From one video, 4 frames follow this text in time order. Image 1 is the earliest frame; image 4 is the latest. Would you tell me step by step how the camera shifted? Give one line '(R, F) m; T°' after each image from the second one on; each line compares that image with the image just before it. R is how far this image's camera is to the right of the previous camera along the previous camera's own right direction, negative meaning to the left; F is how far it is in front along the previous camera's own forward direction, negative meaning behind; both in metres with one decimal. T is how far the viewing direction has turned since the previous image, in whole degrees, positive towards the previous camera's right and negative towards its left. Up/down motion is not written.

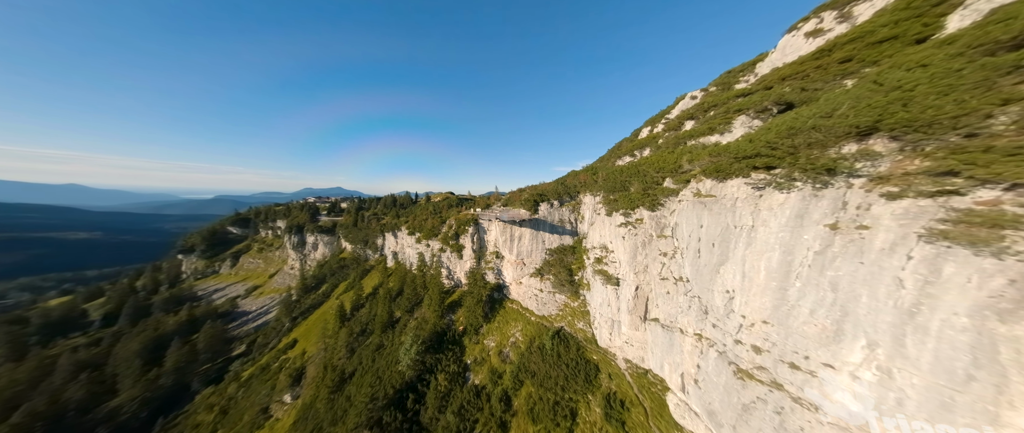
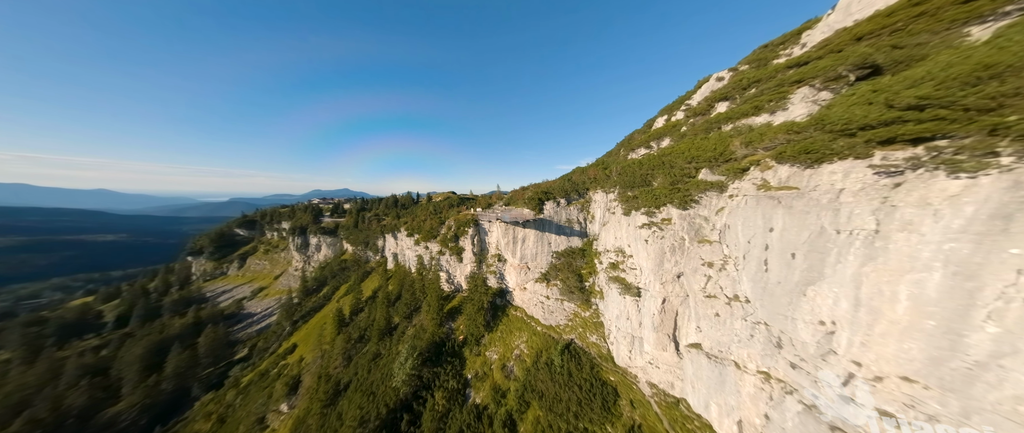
(+0.1, +3.7) m; -1°
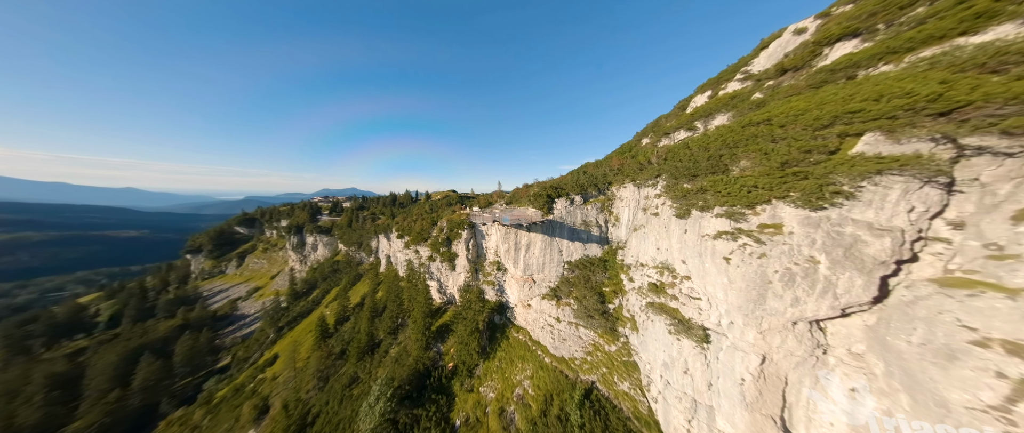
(+0.1, +8.3) m; -1°
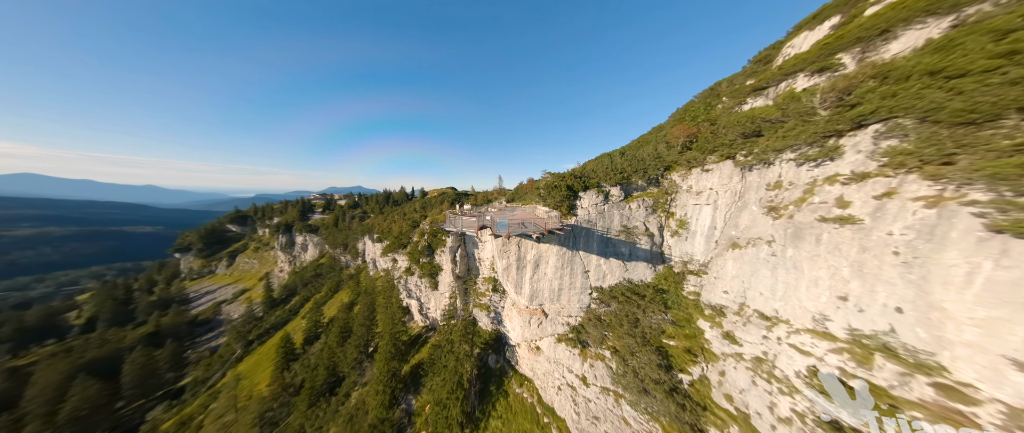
(0.0, +12.2) m; 0°
